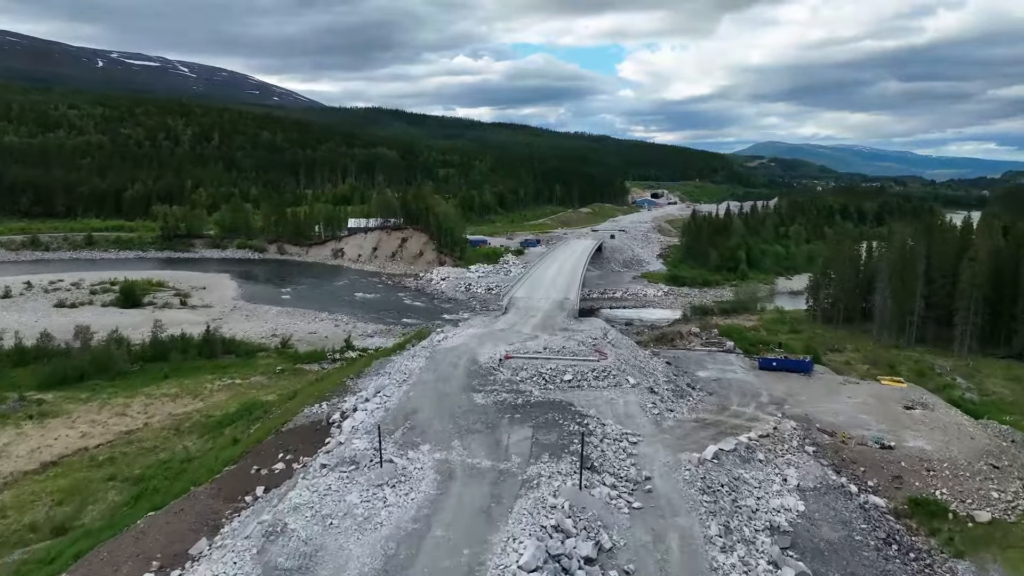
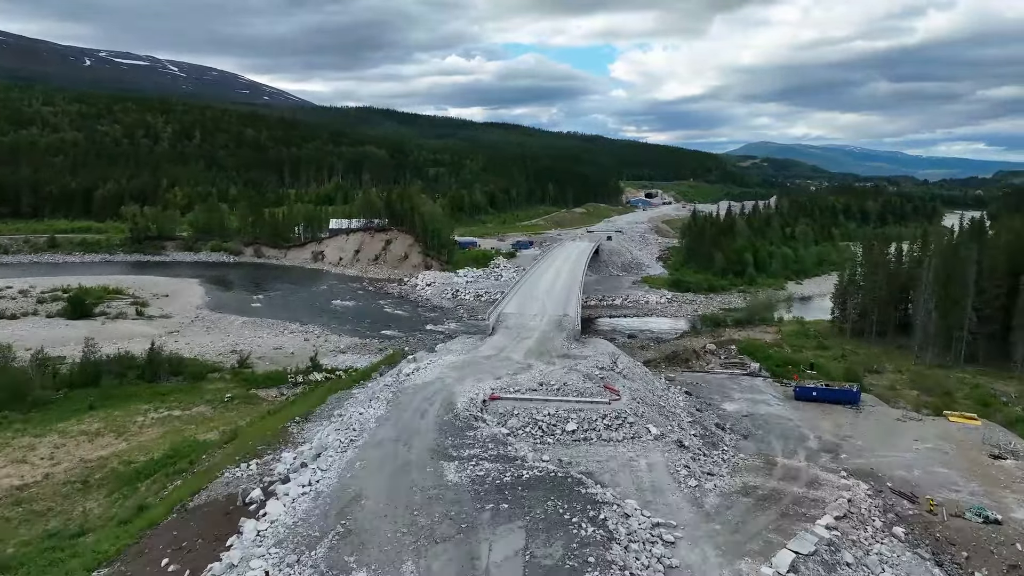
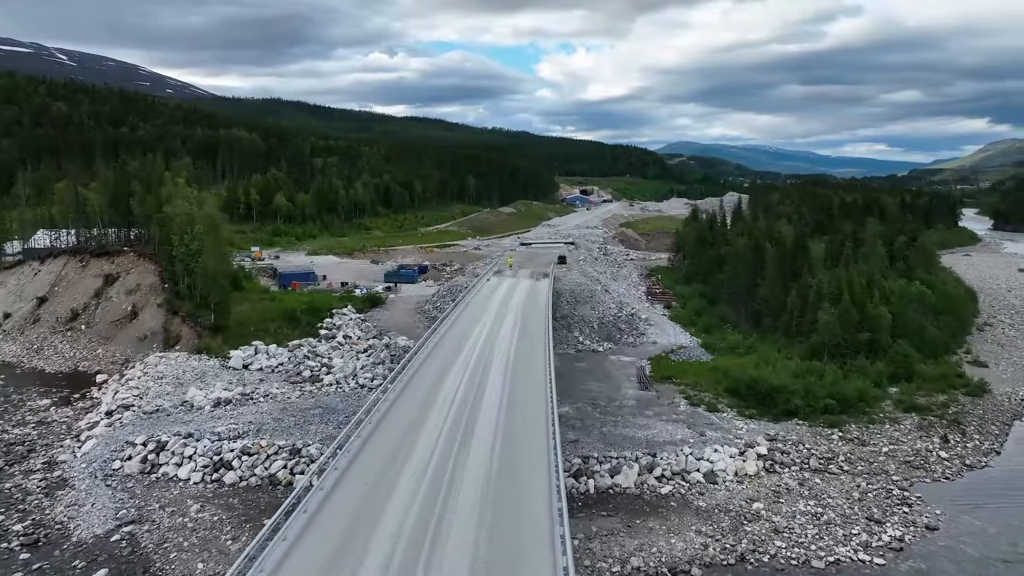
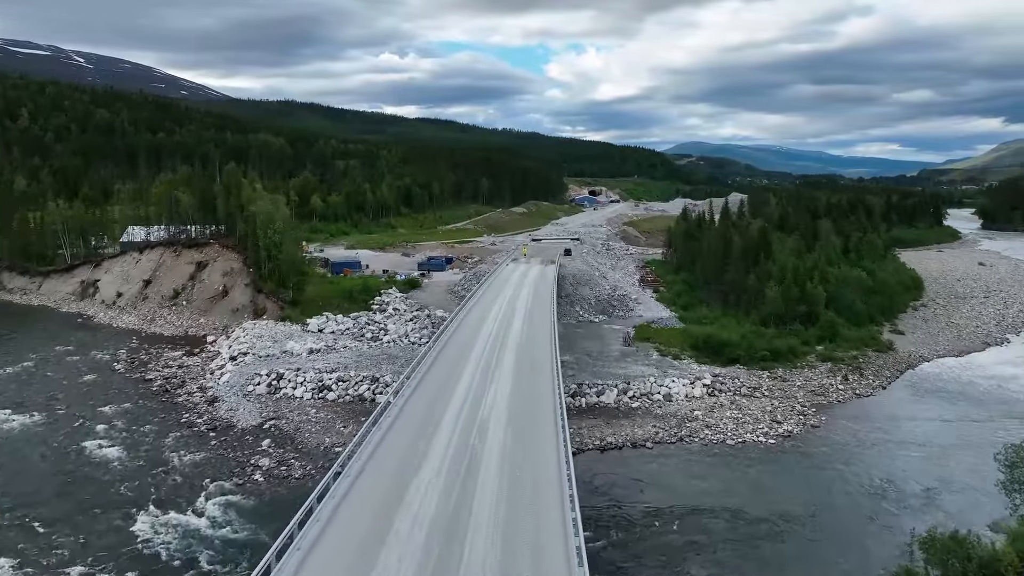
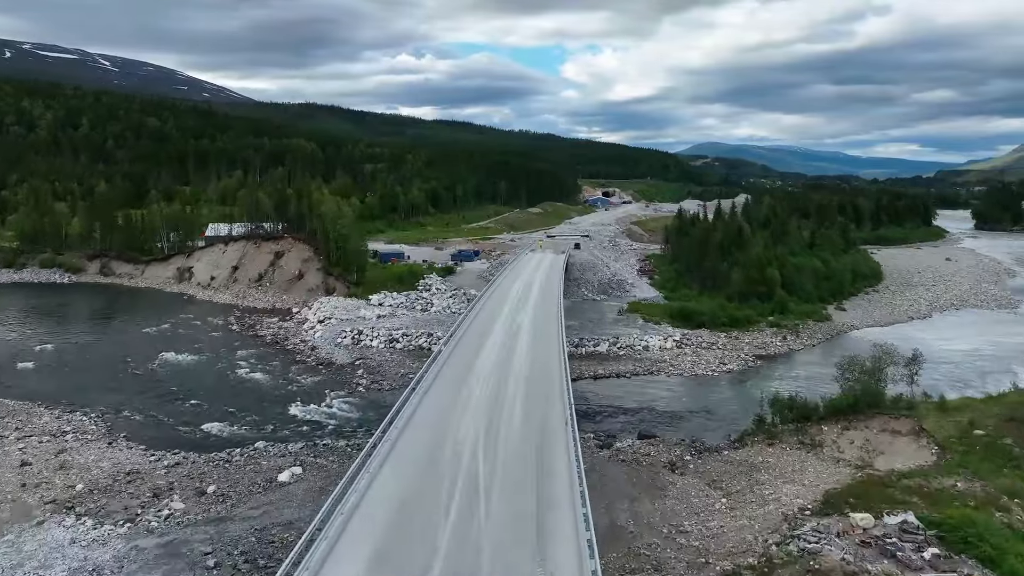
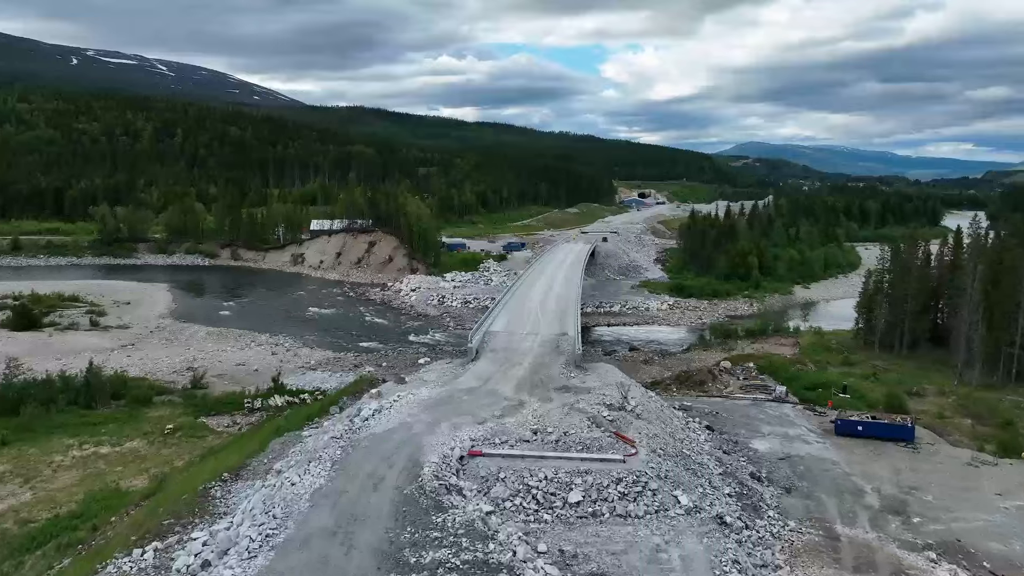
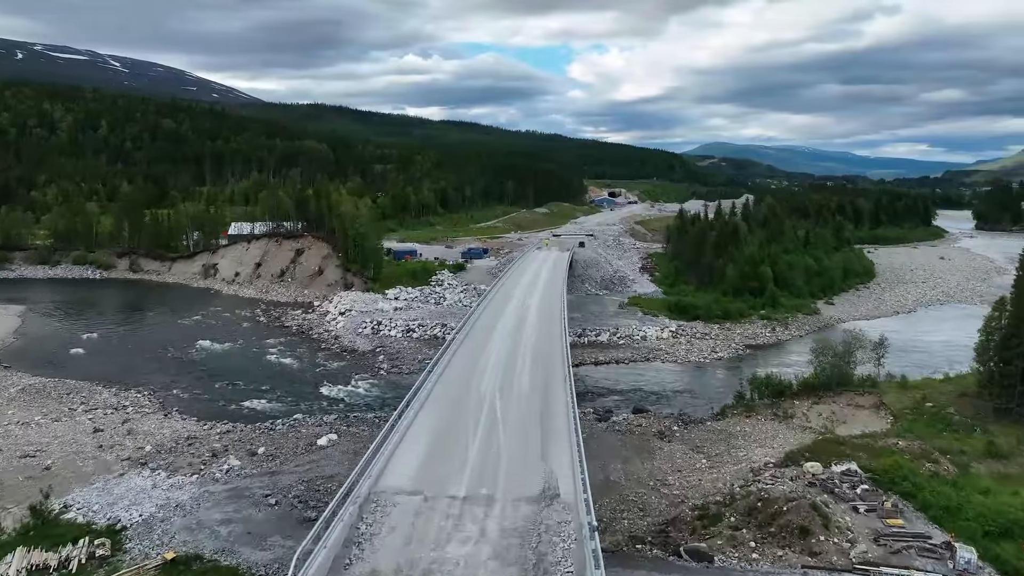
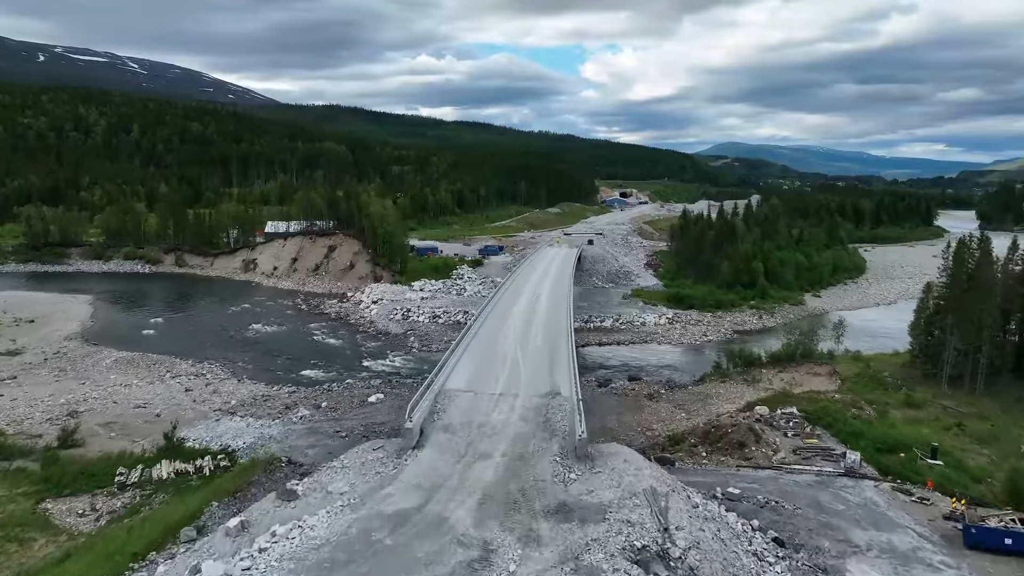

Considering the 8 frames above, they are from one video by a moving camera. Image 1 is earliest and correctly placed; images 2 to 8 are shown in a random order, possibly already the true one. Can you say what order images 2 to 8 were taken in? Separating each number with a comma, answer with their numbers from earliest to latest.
2, 6, 8, 7, 5, 4, 3
